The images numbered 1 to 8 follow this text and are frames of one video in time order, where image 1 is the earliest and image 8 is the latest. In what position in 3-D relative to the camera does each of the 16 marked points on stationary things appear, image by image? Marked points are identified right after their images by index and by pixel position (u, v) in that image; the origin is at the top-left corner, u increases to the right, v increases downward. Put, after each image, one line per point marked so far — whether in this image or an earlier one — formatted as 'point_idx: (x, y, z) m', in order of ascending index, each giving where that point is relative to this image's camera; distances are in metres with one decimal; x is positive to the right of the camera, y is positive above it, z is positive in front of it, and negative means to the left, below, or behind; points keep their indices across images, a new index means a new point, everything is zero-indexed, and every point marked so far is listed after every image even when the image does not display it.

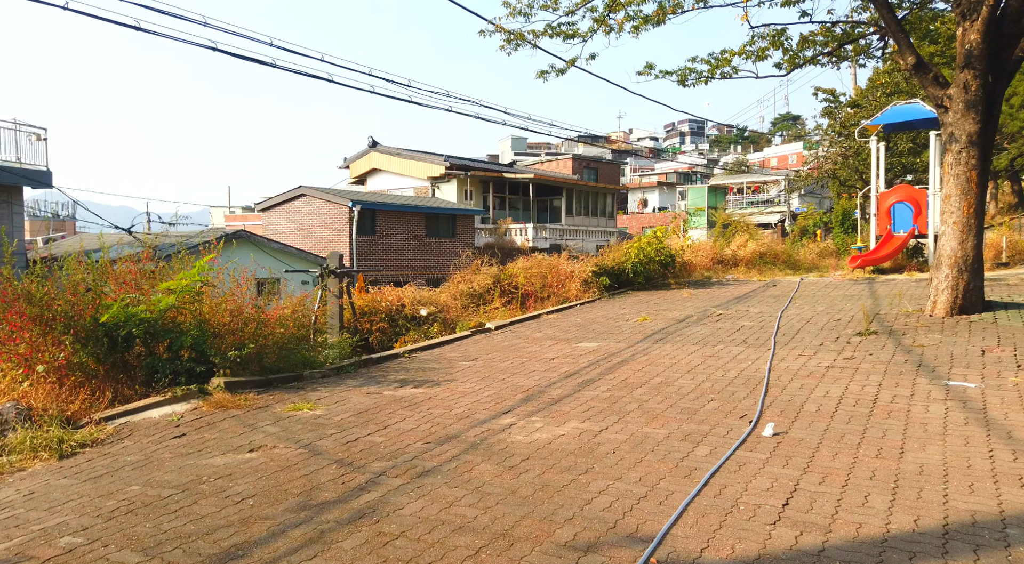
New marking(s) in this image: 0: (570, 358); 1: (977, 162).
0: (+0.6, -0.7, +7.4) m
1: (+5.5, +1.5, +8.9) m
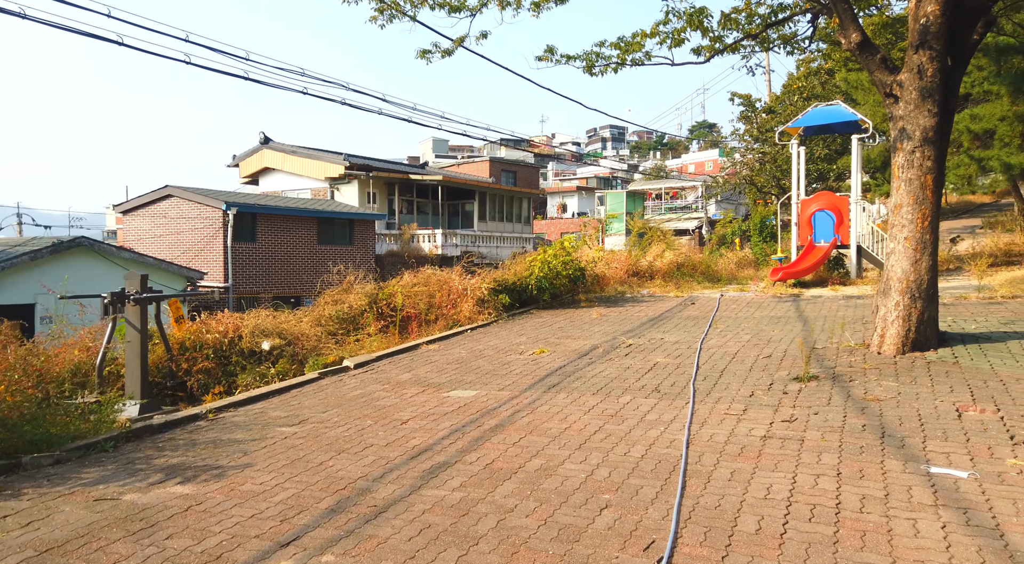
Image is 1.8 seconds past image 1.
0: (-0.6, -1.0, +5.6) m
1: (+4.1, +1.2, +7.6) m
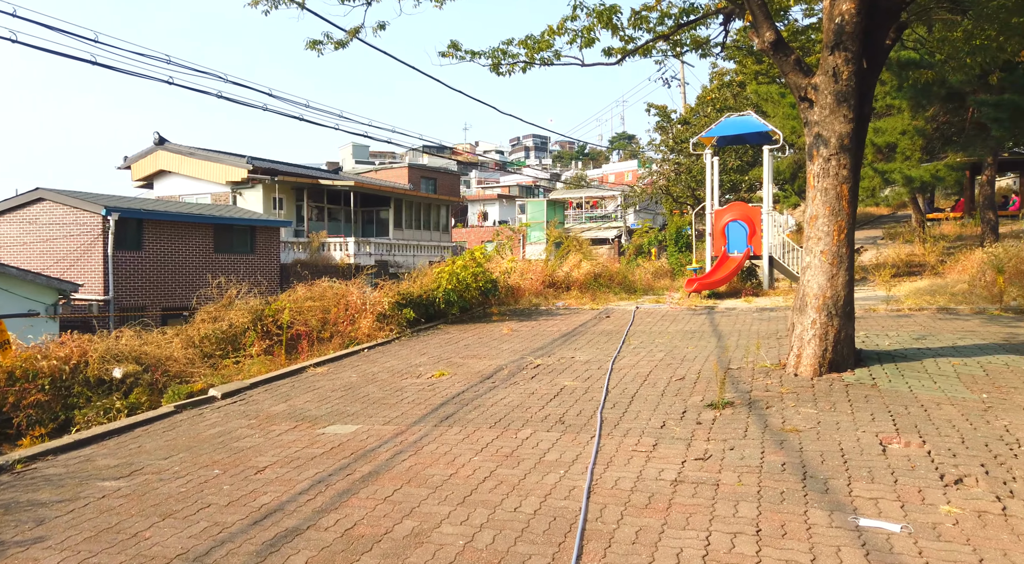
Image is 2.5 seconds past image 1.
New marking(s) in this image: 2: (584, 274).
0: (-1.3, -1.1, +4.8) m
1: (+3.1, +1.1, +7.3) m
2: (+1.9, +0.2, +19.4) m
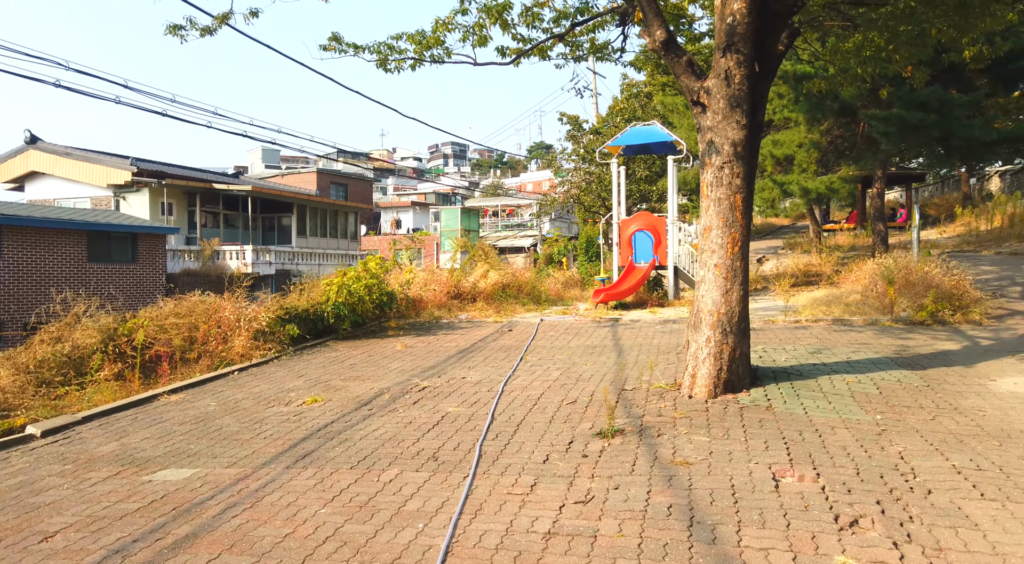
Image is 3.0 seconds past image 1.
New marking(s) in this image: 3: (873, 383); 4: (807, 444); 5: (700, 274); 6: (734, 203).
0: (-2.1, -1.2, +3.9) m
1: (+2.1, +0.9, +7.0) m
2: (-0.5, -0.1, +18.9) m
3: (+3.7, -1.0, +7.9) m
4: (+2.1, -1.2, +5.6) m
5: (+1.8, +0.1, +7.2) m
6: (+2.0, +0.7, +7.0) m
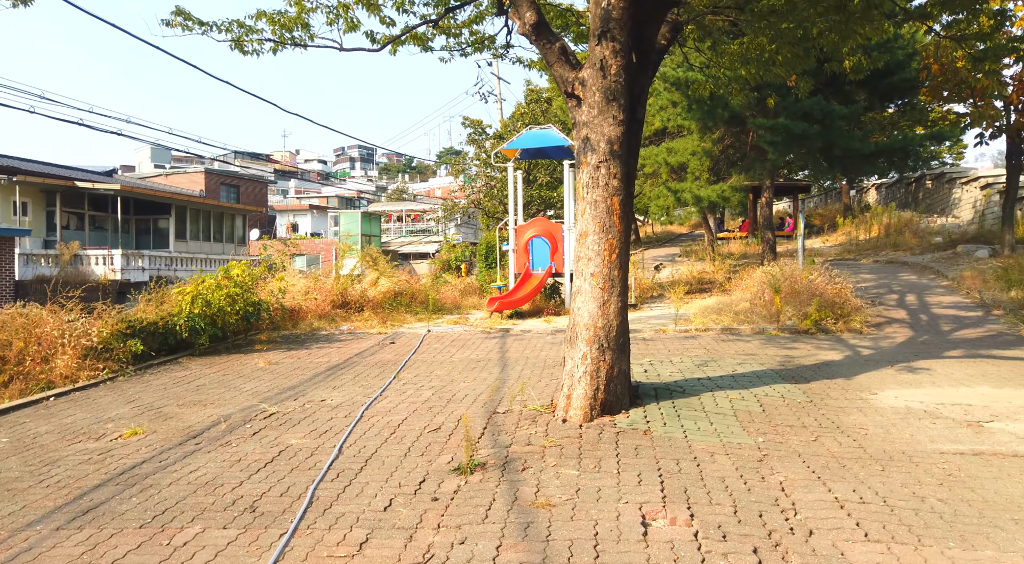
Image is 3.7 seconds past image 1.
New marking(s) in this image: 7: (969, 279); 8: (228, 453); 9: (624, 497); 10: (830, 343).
0: (-2.9, -1.3, +2.9) m
1: (+0.9, +0.8, +6.4) m
2: (-3.1, -0.2, +17.9) m
3: (+2.4, -1.1, +7.6) m
4: (+1.1, -1.3, +5.0) m
5: (+0.6, 0.0, +6.6) m
6: (+0.8, +0.6, +6.4) m
7: (+10.8, +0.1, +18.1) m
8: (-2.1, -1.3, +5.7) m
9: (+0.7, -1.3, +4.6) m
10: (+5.2, -1.0, +12.4) m
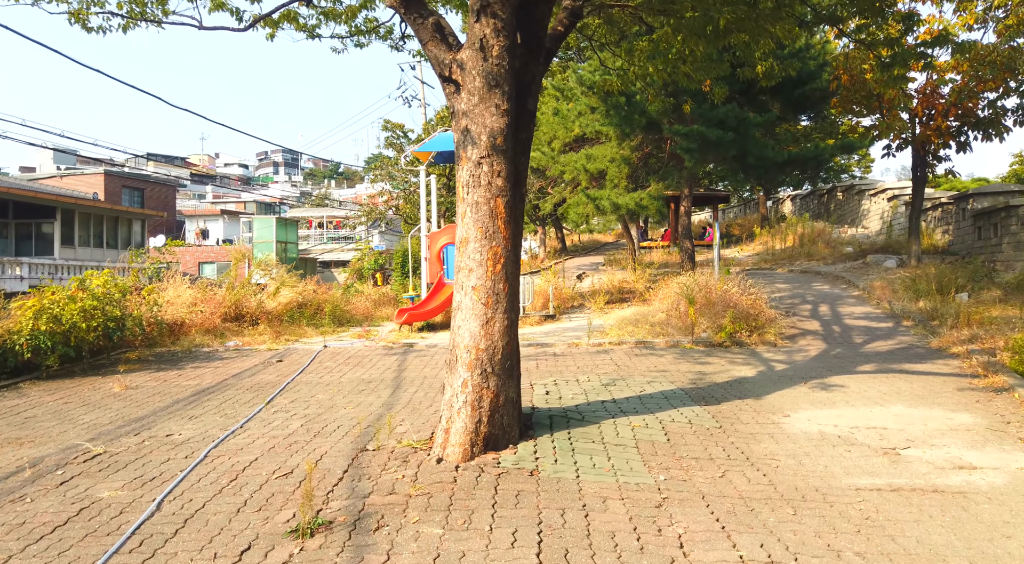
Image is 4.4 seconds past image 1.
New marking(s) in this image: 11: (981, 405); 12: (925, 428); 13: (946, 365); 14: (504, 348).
0: (-3.5, -1.4, +1.7) m
1: (-0.1, +0.7, +5.6) m
2: (-5.1, -0.5, +16.7) m
3: (+1.3, -1.3, +6.9) m
4: (+0.3, -1.4, +4.2) m
5: (-0.4, -0.1, +5.7) m
6: (-0.1, +0.5, +5.6) m
7: (+8.7, -0.2, +18.2) m
8: (-3.0, -1.4, +4.6) m
9: (-0.1, -1.4, +3.8) m
10: (+3.6, -1.2, +12.0) m
11: (+4.9, -1.3, +8.1) m
12: (+3.9, -1.4, +7.2) m
13: (+6.1, -1.2, +10.8) m
14: (-0.1, -0.5, +5.7) m
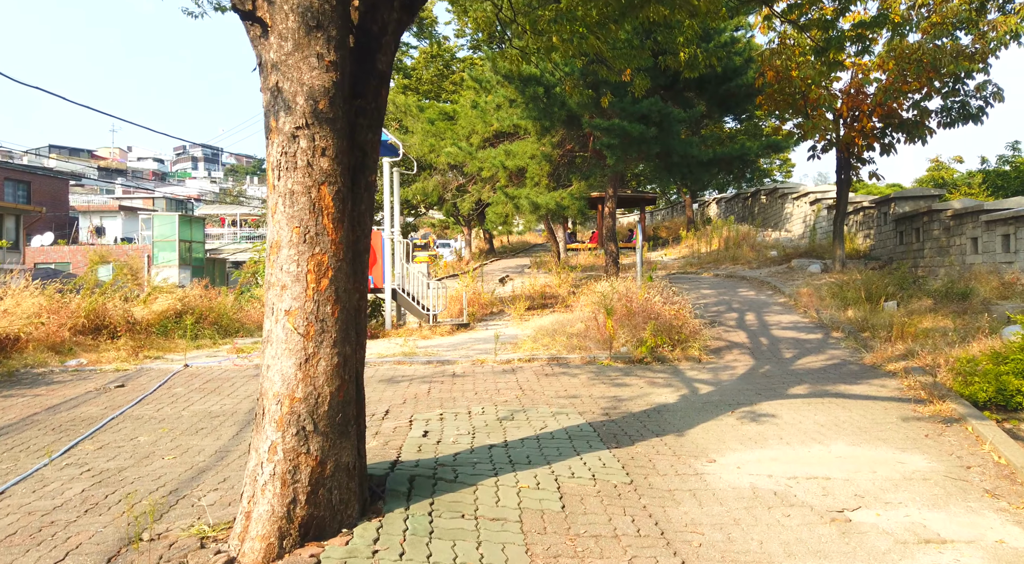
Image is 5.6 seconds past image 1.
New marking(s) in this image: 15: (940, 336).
0: (-4.1, -1.5, -0.1) m
1: (-1.0, +0.5, +4.0) m
2: (-7.0, -0.6, +14.6) m
3: (+0.3, -1.4, +5.4) m
4: (-0.5, -1.5, +2.7) m
5: (-1.3, -0.3, +4.1) m
6: (-1.0, +0.4, +4.0) m
7: (+6.6, -0.3, +17.3) m
8: (-3.8, -1.5, +2.8) m
9: (-0.8, -1.5, +2.2) m
10: (+2.1, -1.3, +10.7) m
11: (+3.8, -1.4, +7.0) m
12: (+2.8, -1.5, +5.9) m
13: (+4.7, -1.3, +9.7) m
14: (-1.0, -0.6, +4.1) m
15: (+6.6, -0.8, +11.8) m
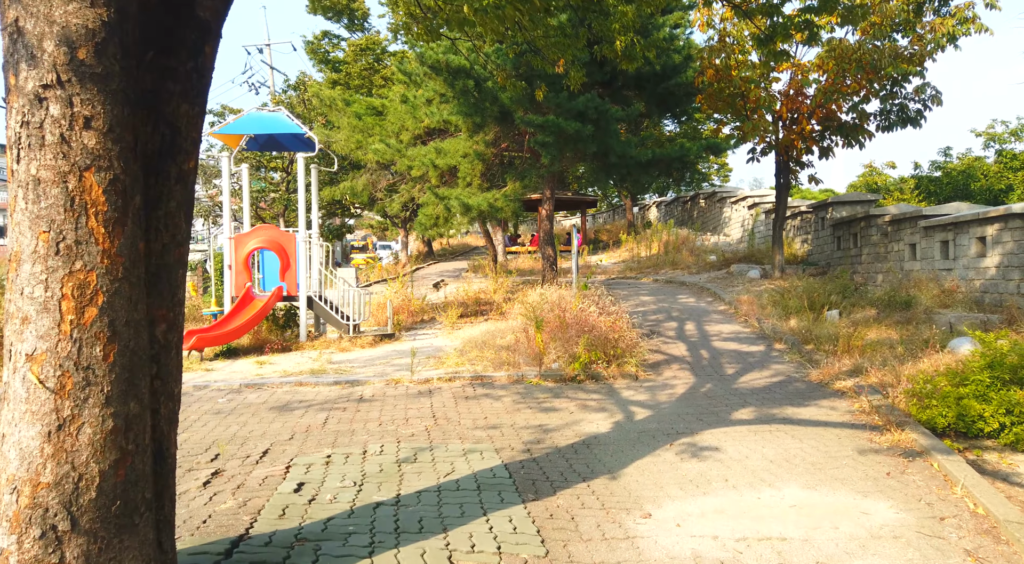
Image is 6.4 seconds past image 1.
0: (-4.3, -1.6, -1.6) m
1: (-1.5, +0.4, +2.8) m
2: (-8.3, -0.7, +12.9) m
3: (-0.3, -1.5, +4.3) m
4: (-0.9, -1.6, +1.5) m
5: (-1.9, -0.4, +2.9) m
6: (-1.6, +0.3, +2.7) m
7: (+5.1, -0.5, +16.6) m
8: (-4.2, -1.6, +1.3) m
9: (-1.3, -1.6, +1.0) m
10: (+1.1, -1.5, +9.7) m
11: (+3.0, -1.6, +6.0) m
12: (+2.1, -1.6, +5.0) m
13: (+3.7, -1.5, +8.9) m
14: (-1.5, -0.8, +2.9) m
15: (+5.4, -1.0, +11.1) m
